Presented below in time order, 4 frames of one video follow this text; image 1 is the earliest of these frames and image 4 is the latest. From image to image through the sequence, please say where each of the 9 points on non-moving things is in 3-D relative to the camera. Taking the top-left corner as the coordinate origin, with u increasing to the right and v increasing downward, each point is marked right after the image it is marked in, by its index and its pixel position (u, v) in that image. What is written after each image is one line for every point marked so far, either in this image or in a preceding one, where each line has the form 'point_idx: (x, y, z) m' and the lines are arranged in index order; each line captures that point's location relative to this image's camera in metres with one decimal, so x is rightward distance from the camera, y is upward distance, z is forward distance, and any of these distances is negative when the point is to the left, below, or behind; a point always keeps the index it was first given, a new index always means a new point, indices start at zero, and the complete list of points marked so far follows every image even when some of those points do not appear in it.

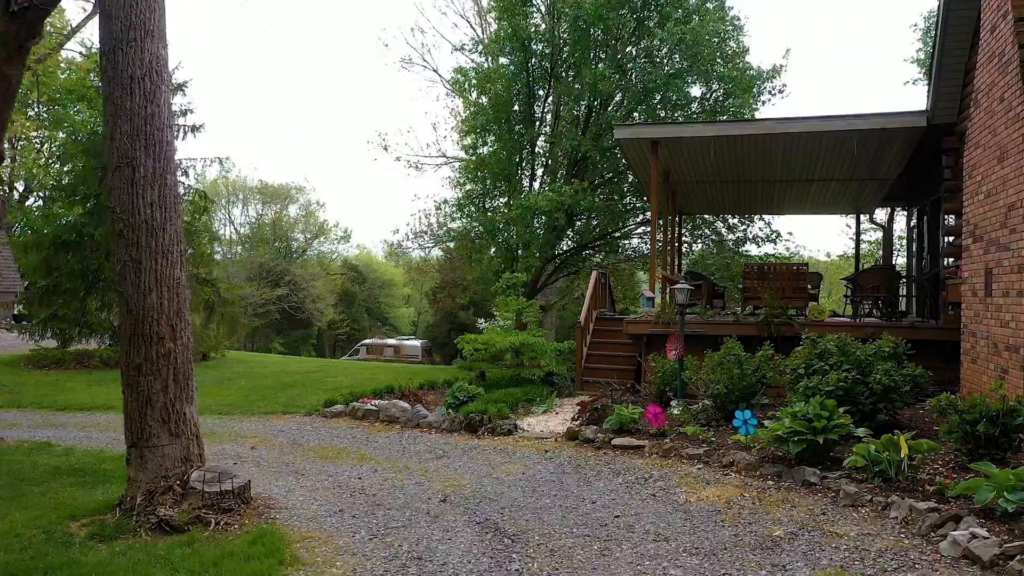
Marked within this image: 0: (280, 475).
0: (-1.5, -1.2, +5.2) m
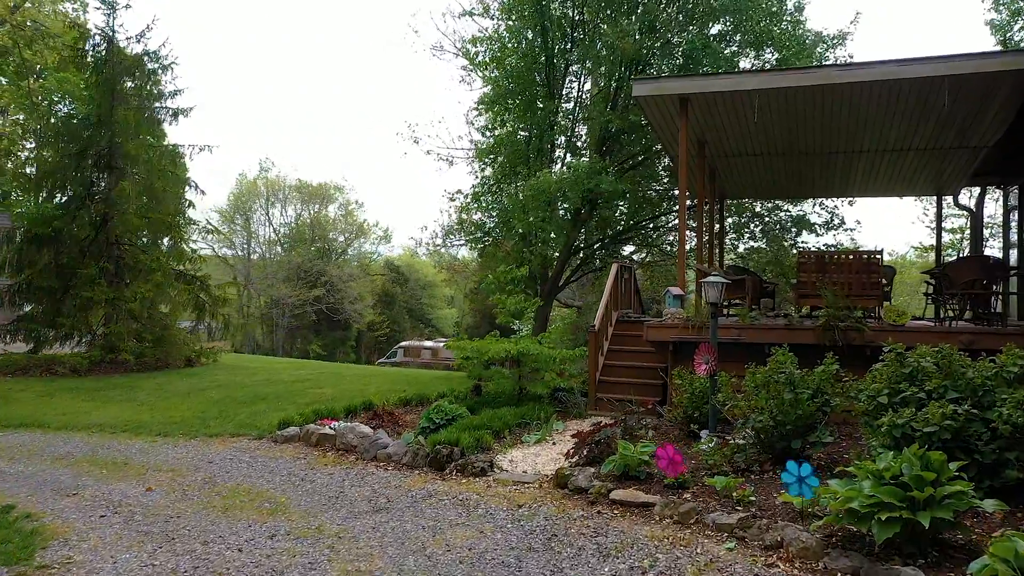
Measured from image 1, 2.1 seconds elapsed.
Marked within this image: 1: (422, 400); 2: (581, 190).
0: (-1.7, -1.1, +3.8) m
1: (-0.8, -1.1, +7.8) m
2: (+0.9, +1.2, +10.4) m
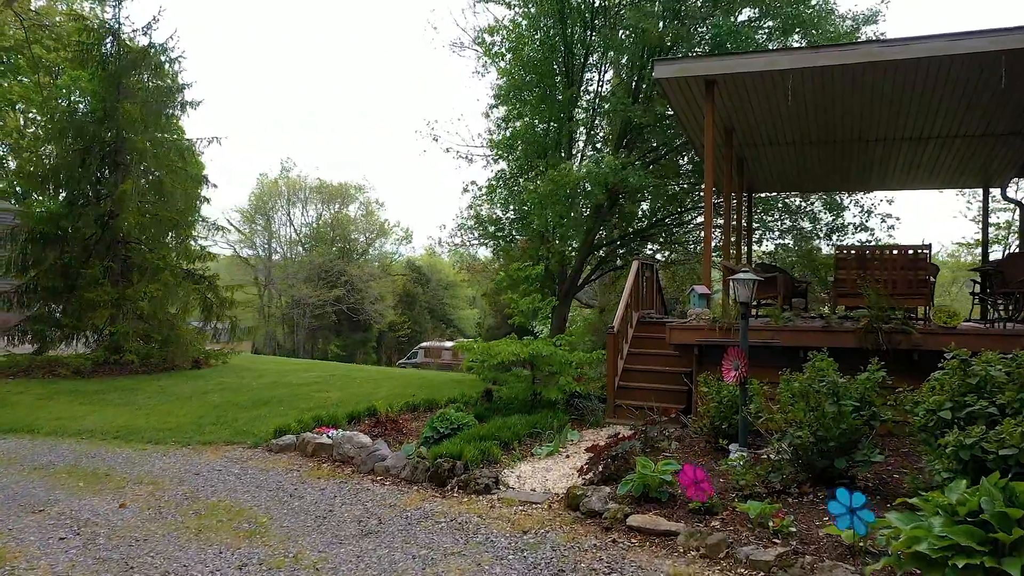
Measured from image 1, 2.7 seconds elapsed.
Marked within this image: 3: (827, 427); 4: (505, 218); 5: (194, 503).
0: (-1.7, -1.1, +3.3) m
1: (-0.7, -1.1, +7.4) m
2: (+1.1, +1.2, +9.9) m
3: (+1.4, -0.6, +3.6) m
4: (-0.1, +1.0, +12.2) m
5: (-1.7, -1.2, +4.6) m
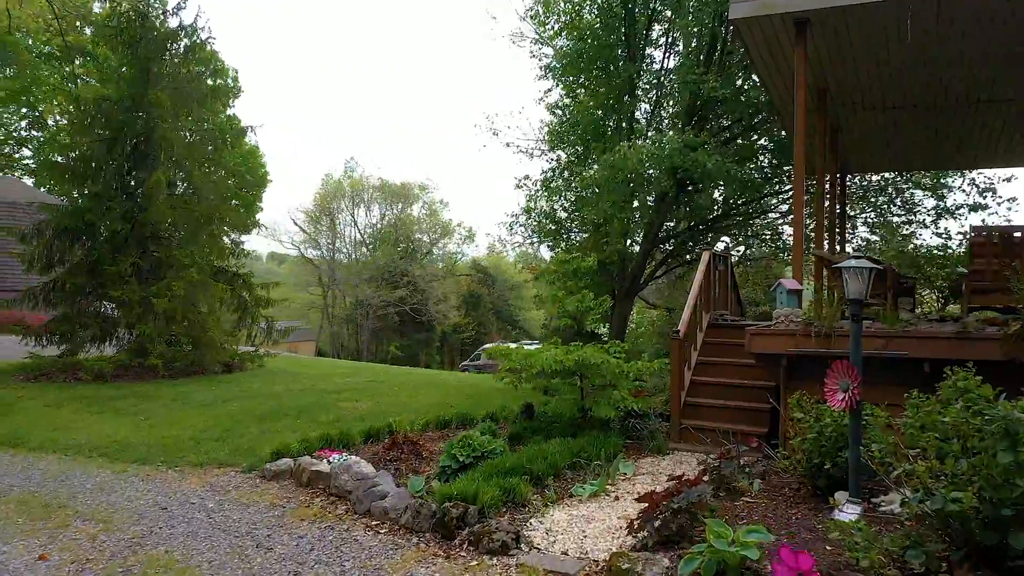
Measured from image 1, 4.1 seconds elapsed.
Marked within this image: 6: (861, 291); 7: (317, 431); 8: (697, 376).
0: (-1.7, -1.1, +2.4) m
1: (-0.4, -1.0, +6.3) m
2: (+1.6, +1.3, +8.7) m
3: (+1.4, -0.6, +2.4) m
4: (+0.7, +1.0, +11.1) m
5: (-1.6, -1.1, +3.6) m
6: (+1.4, 0.0, +3.4) m
7: (-1.4, -1.1, +6.1) m
8: (+1.3, -0.6, +5.7) m
